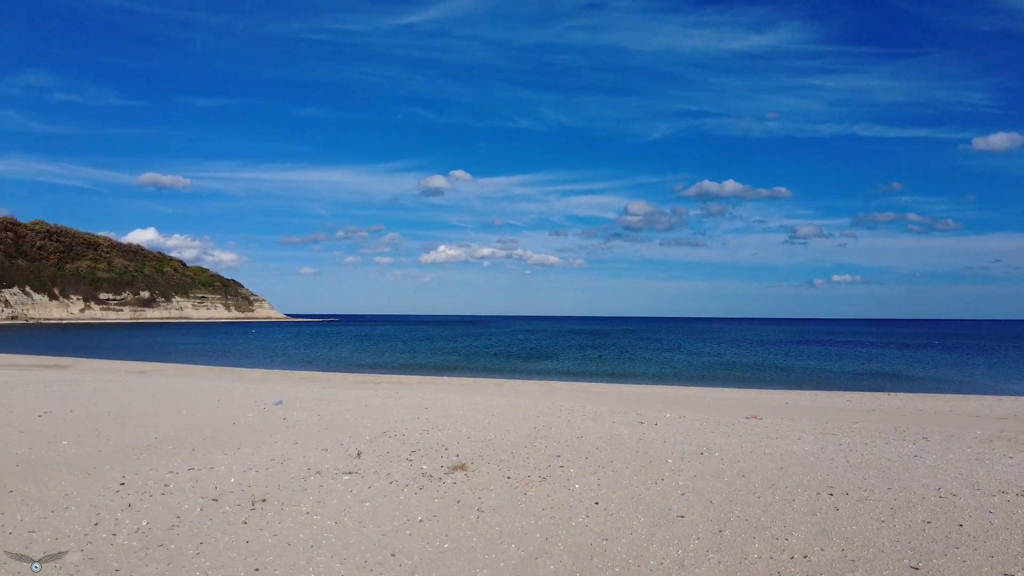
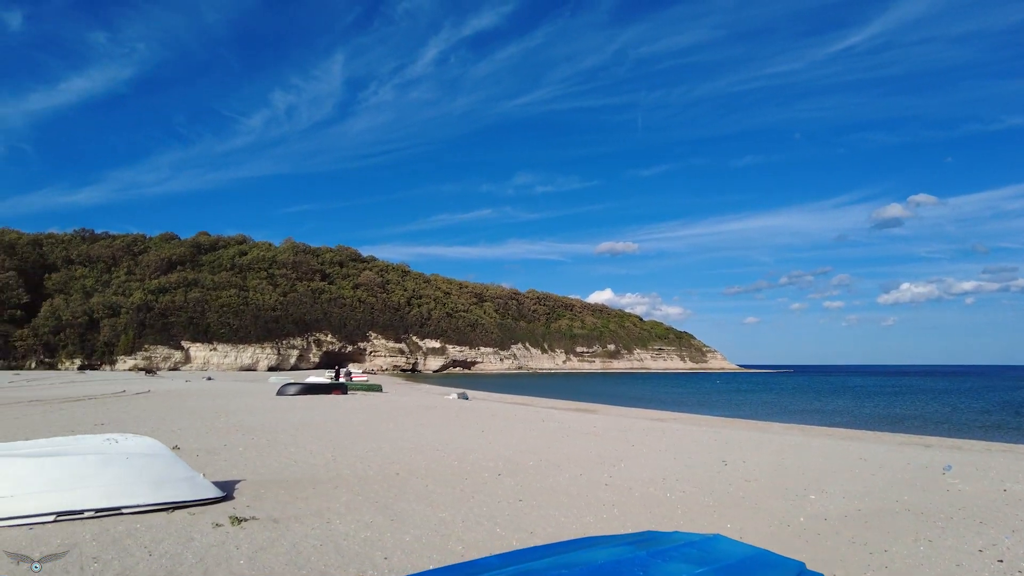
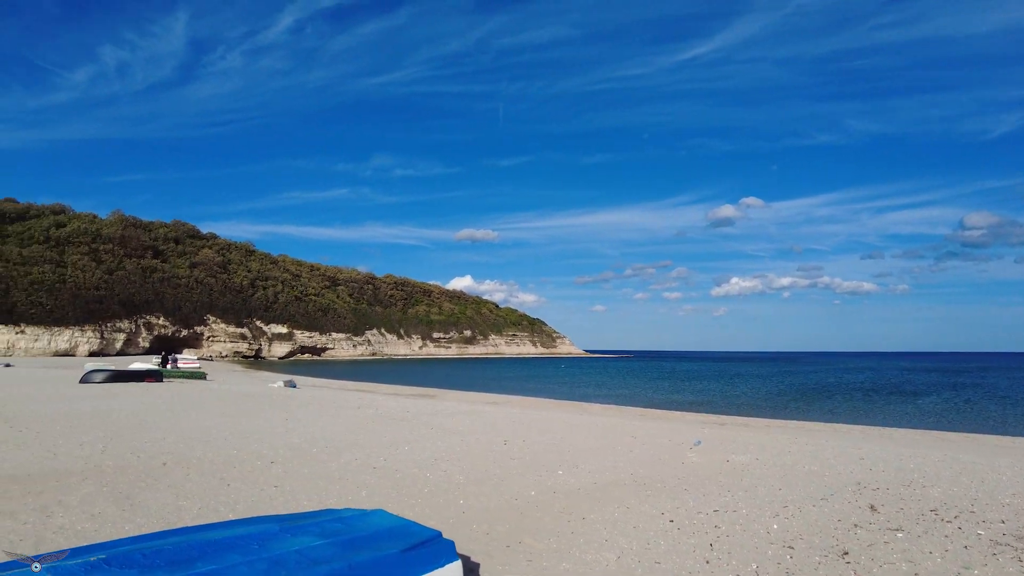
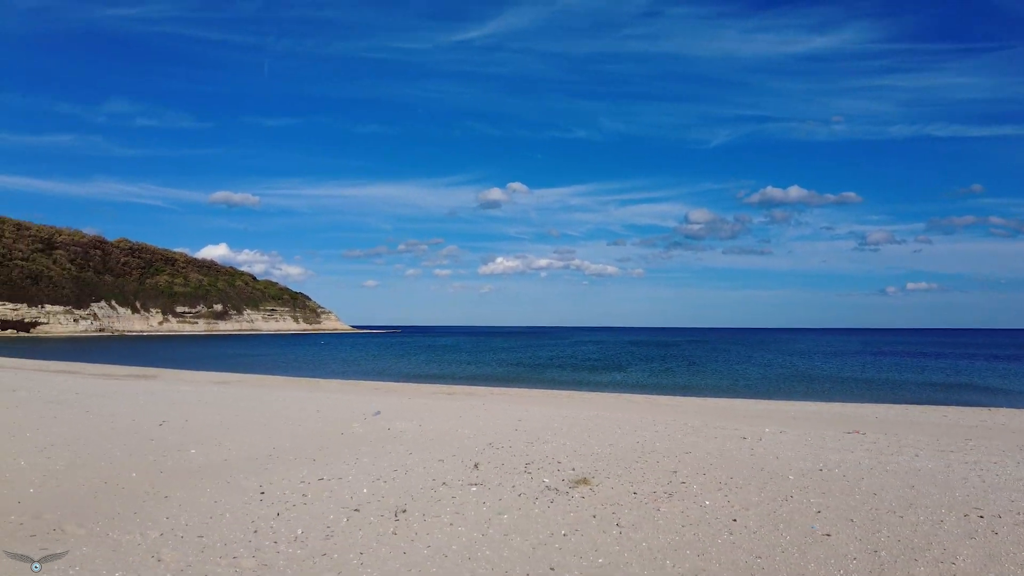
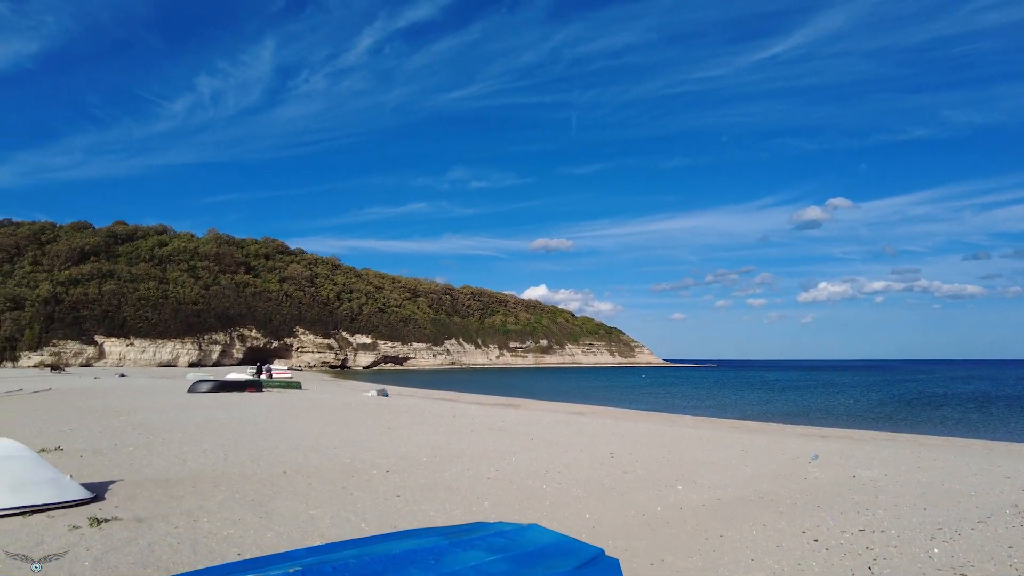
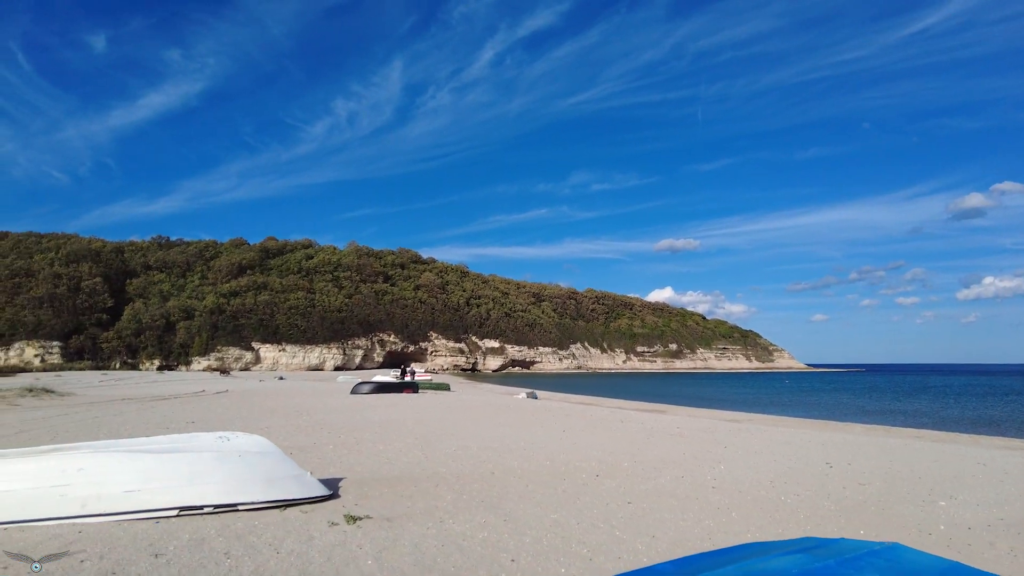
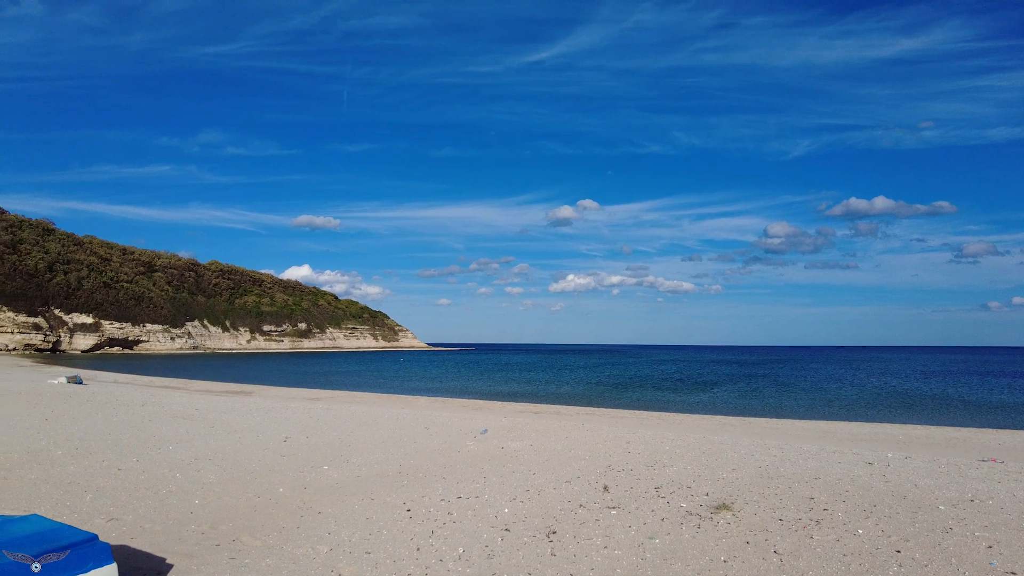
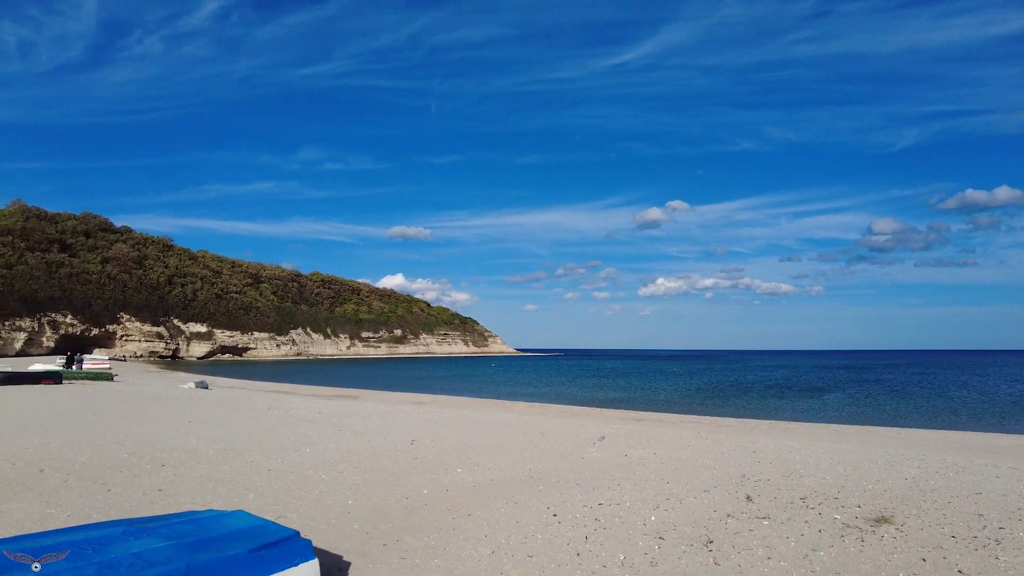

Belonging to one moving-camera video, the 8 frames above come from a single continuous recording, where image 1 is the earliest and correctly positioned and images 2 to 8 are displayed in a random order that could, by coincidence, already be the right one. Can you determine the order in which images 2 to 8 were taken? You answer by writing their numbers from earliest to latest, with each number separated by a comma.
4, 7, 8, 3, 5, 2, 6
